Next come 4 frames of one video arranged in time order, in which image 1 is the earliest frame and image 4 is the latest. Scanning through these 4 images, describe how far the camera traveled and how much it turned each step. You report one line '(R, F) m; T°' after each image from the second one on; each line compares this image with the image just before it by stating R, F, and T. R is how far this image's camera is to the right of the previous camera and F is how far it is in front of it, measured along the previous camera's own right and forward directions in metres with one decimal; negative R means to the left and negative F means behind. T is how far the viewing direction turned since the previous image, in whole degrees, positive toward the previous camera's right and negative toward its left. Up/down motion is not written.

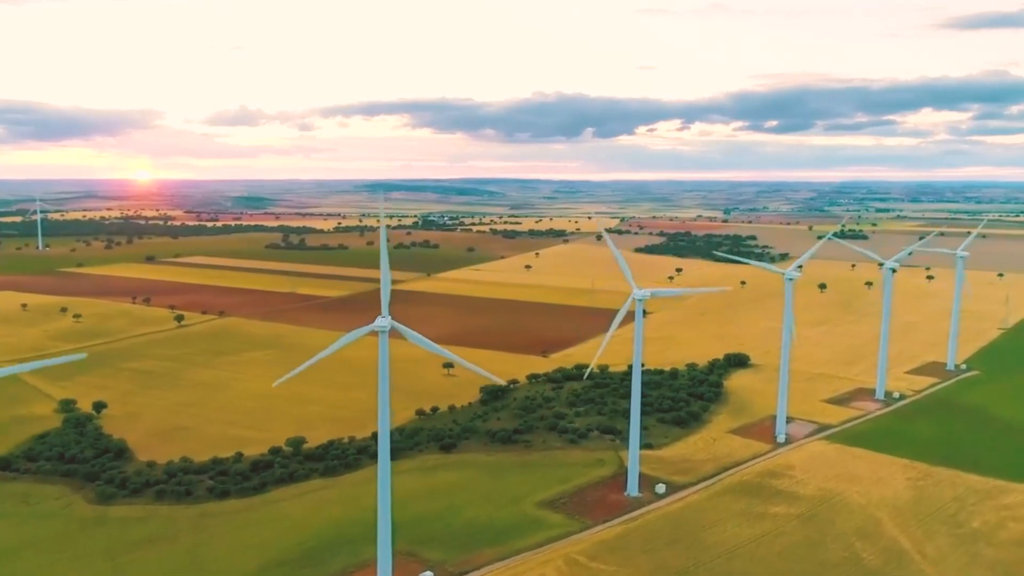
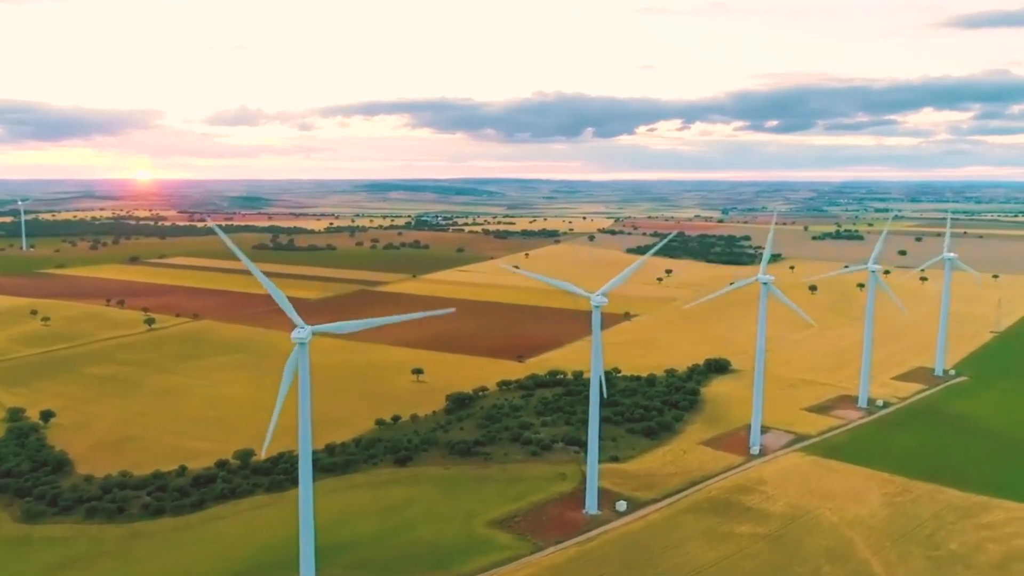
(+2.3, +2.2) m; 0°
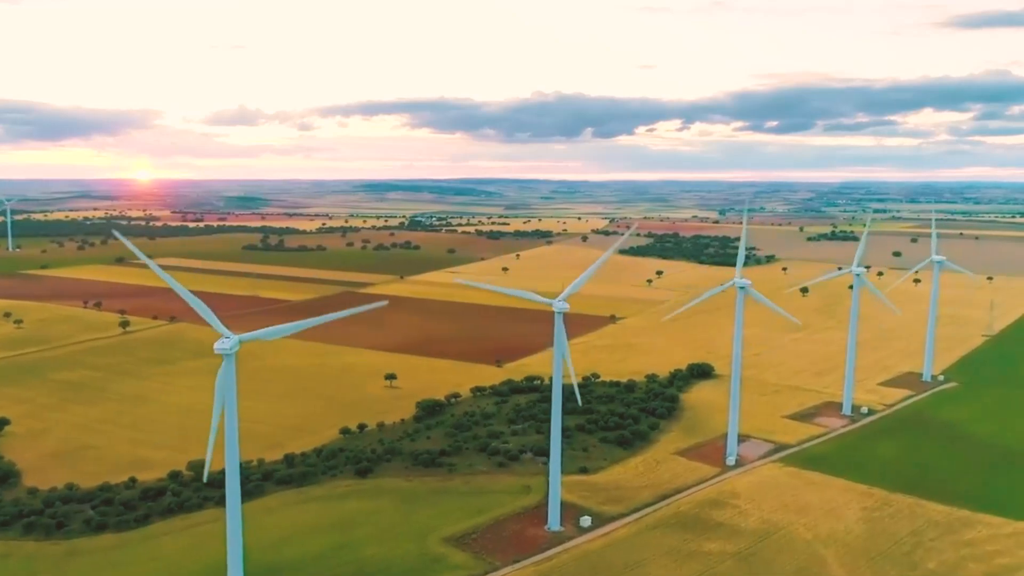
(+1.9, +1.7) m; 0°
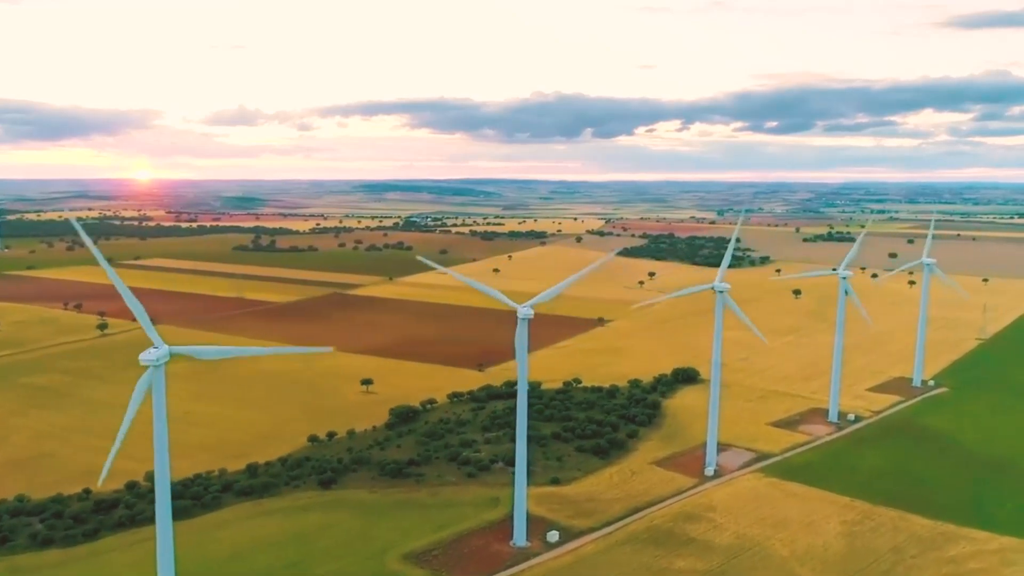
(+1.6, +1.5) m; 0°
